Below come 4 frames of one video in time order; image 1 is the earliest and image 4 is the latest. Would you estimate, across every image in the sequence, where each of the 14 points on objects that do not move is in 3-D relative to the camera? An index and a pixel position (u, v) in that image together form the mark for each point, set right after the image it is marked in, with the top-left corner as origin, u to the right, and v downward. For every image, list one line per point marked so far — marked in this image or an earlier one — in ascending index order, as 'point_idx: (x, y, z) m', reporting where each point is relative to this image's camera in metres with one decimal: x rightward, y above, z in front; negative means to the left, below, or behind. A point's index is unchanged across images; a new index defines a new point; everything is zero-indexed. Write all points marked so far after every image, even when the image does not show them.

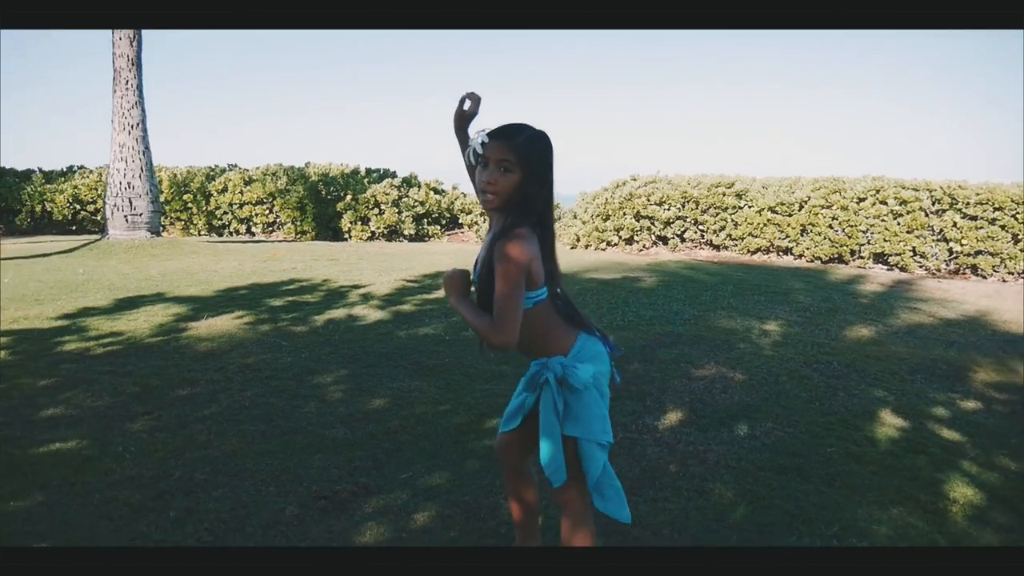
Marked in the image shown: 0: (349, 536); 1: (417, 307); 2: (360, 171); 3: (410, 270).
0: (-0.7, -1.1, +3.2) m
1: (-0.9, -0.2, +6.9) m
2: (-3.0, +2.3, +14.8) m
3: (-1.2, +0.2, +9.0) m
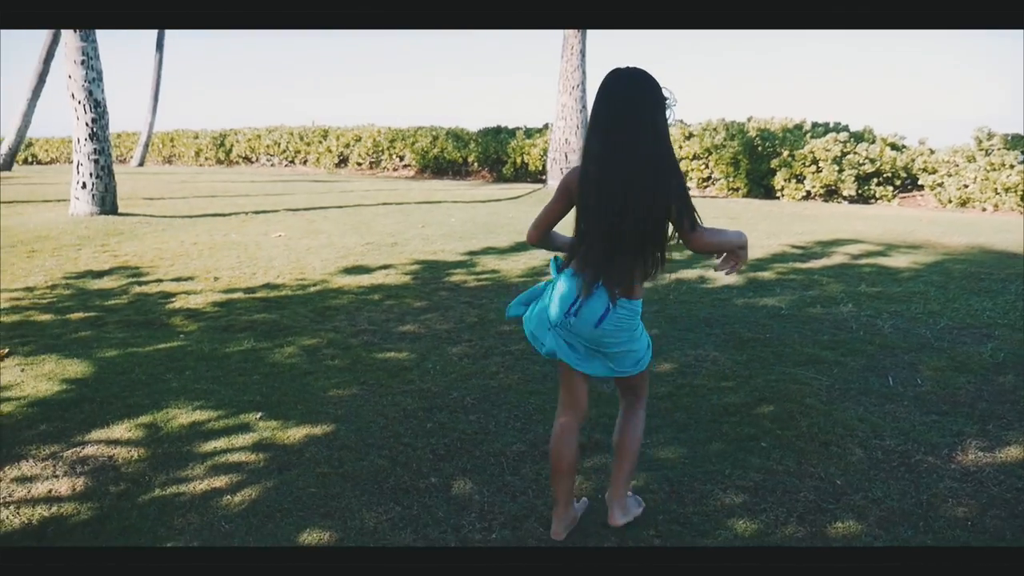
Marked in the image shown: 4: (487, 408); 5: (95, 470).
0: (+0.2, -0.9, +3.4) m
1: (+2.3, +0.1, +6.5) m
2: (+5.4, +3.0, +13.9) m
3: (+3.2, +0.6, +8.3) m
4: (-0.1, -0.6, +4.0) m
5: (-1.9, -0.8, +3.3) m
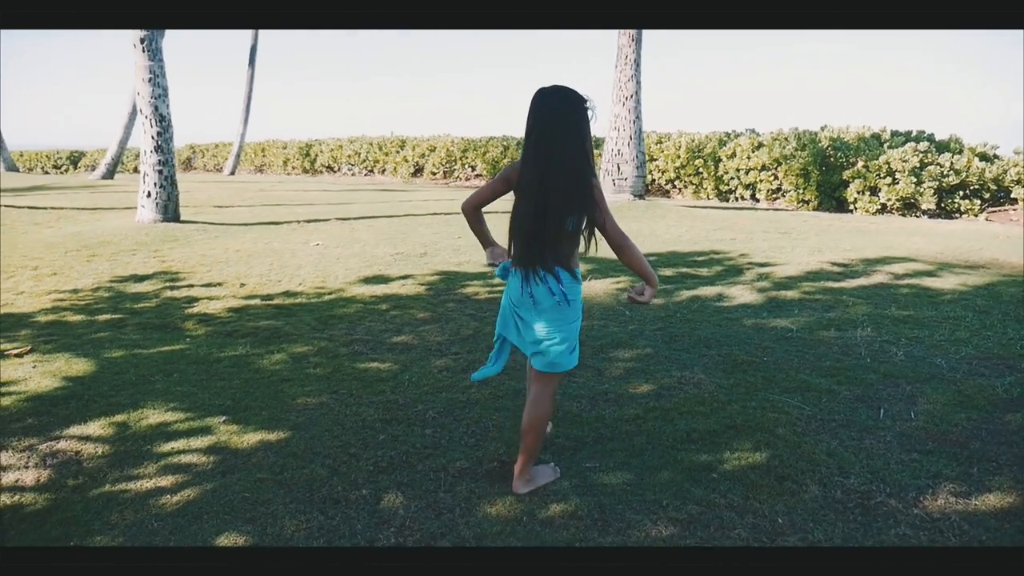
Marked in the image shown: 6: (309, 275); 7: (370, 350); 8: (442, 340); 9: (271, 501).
0: (-0.1, -0.9, +3.3) m
1: (+2.4, -0.1, +6.1) m
2: (+6.5, +2.7, +13.1) m
3: (+3.6, +0.4, +7.8) m
4: (-0.4, -0.7, +4.0) m
5: (-2.2, -0.8, +3.6) m
6: (-1.9, +0.1, +7.0) m
7: (-0.9, -0.4, +5.0) m
8: (-0.5, -0.4, +5.3) m
9: (-1.1, -0.9, +3.3) m
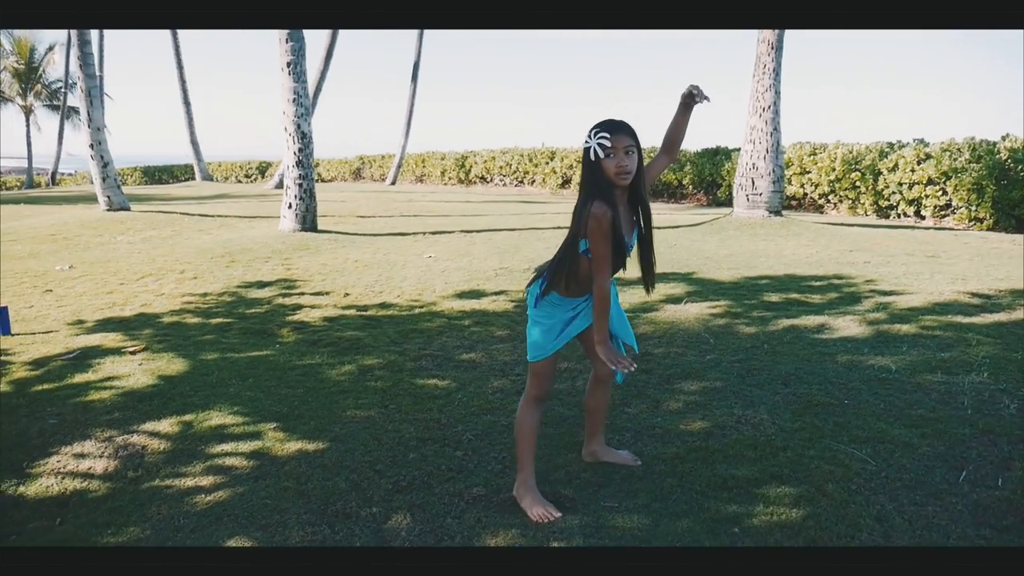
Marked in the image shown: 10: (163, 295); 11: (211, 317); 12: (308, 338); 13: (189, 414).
0: (-0.1, -1.1, +3.3) m
1: (+3.0, -0.3, +5.5) m
2: (+8.6, +2.2, +11.4) m
3: (+4.5, +0.1, +6.8) m
4: (-0.2, -0.8, +4.0) m
5: (-2.0, -0.9, +4.0) m
6: (-1.0, 0.0, +7.2) m
7: (-0.5, -0.5, +5.1) m
8: (0.0, -0.5, +5.2) m
9: (-1.0, -1.0, +3.4) m
10: (-3.4, -0.1, +7.3) m
11: (-2.6, -0.2, +6.4) m
12: (-1.6, -0.4, +5.8) m
13: (-1.9, -0.7, +4.3) m
